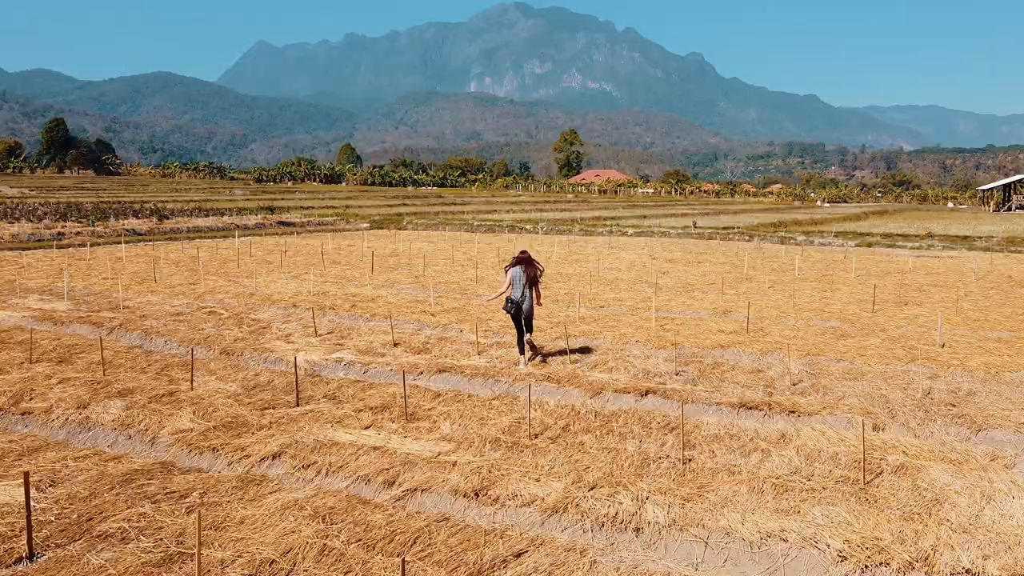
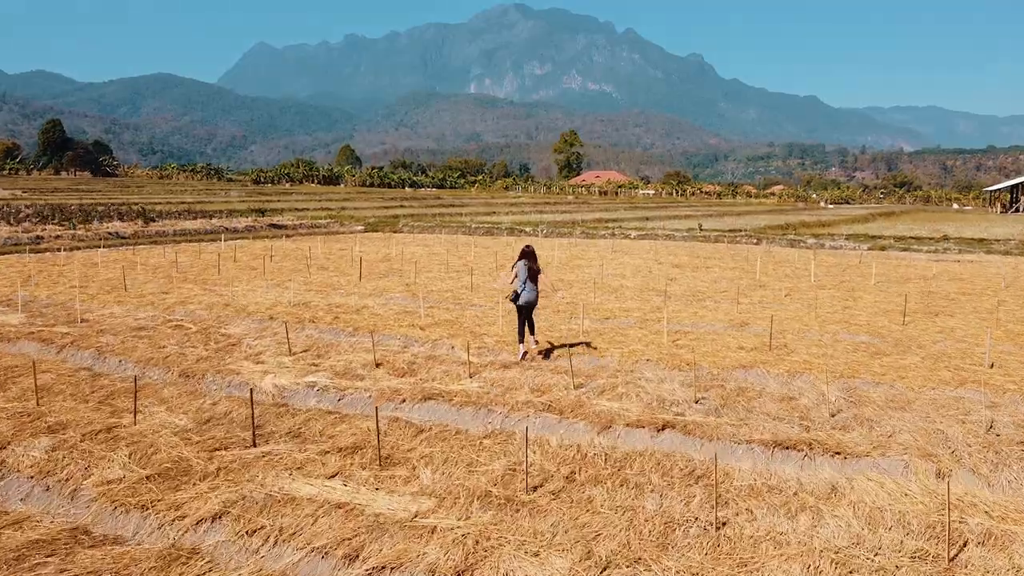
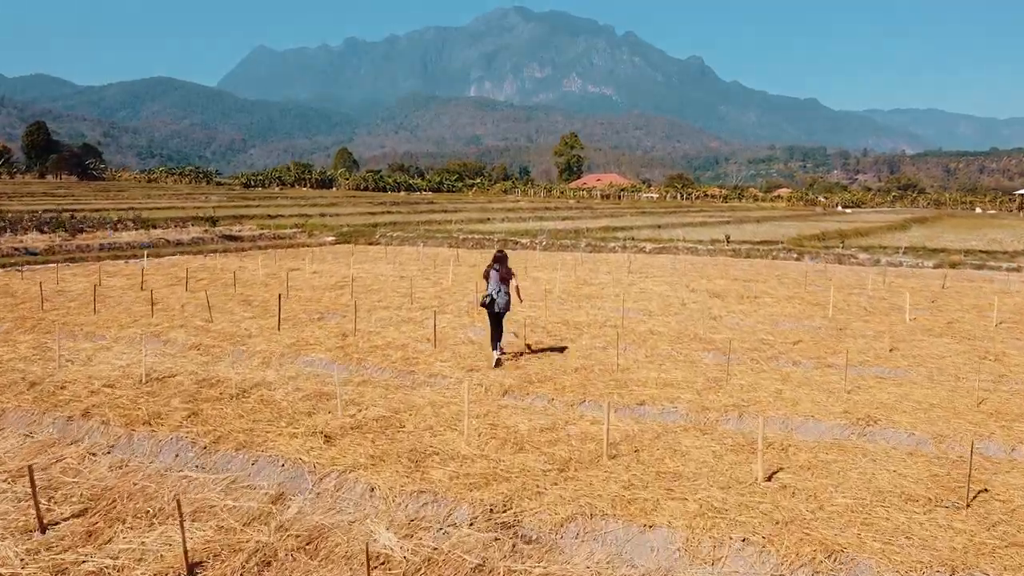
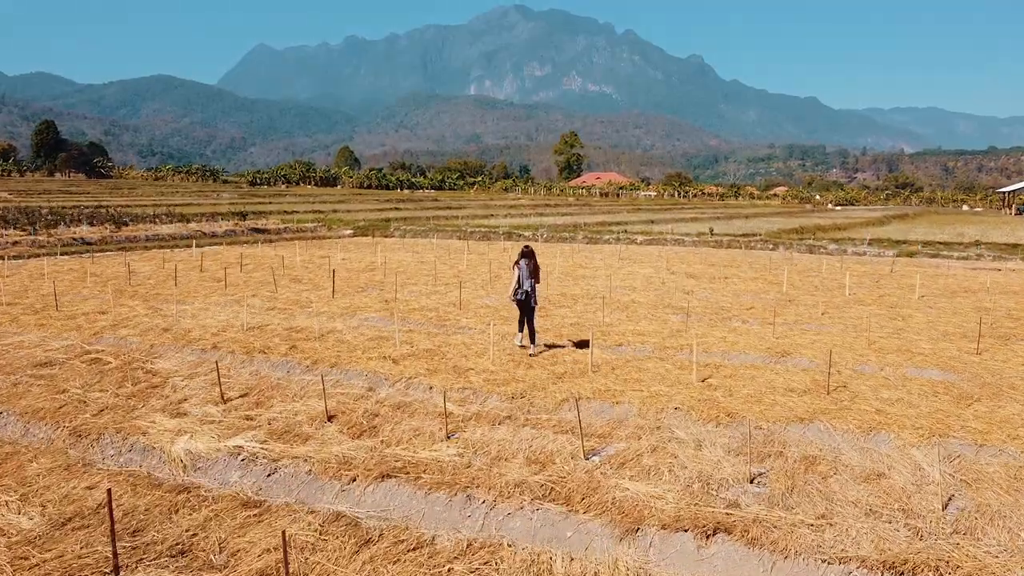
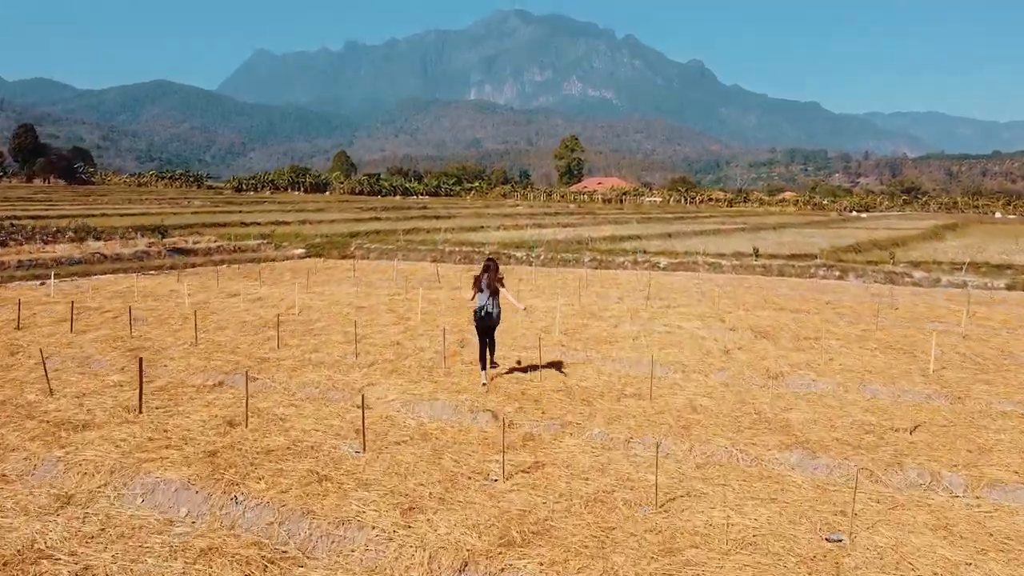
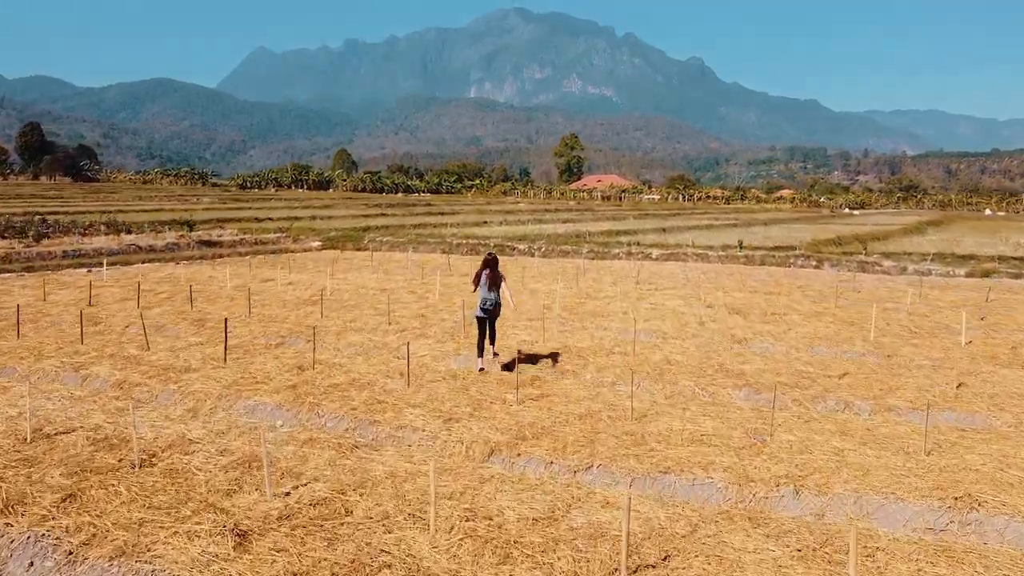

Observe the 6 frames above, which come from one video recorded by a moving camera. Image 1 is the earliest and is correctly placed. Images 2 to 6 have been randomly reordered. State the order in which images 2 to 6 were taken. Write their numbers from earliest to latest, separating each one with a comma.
2, 4, 3, 6, 5
